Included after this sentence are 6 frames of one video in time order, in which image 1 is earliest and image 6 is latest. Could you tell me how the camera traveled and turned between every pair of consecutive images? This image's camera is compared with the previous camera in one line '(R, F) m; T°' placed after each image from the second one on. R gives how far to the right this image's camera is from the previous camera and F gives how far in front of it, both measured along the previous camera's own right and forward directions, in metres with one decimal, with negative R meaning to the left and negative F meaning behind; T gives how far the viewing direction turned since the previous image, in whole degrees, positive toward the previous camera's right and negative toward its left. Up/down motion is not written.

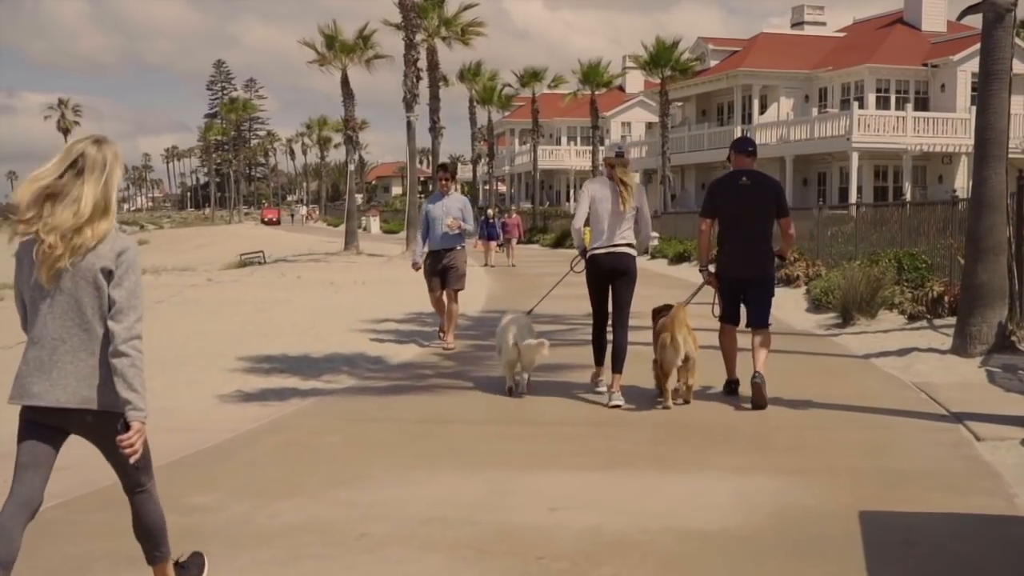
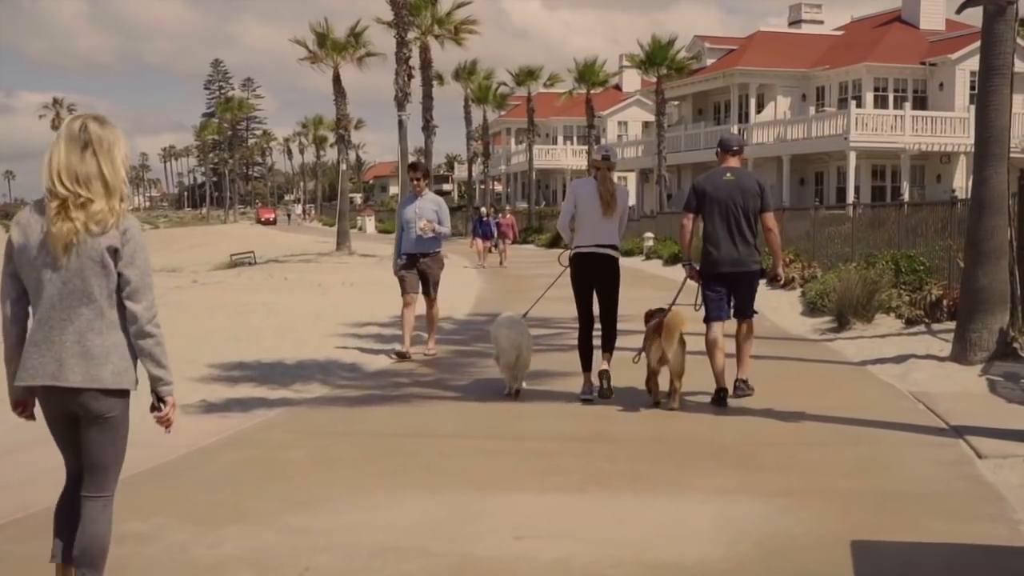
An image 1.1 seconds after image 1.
(+0.2, +0.4) m; 0°
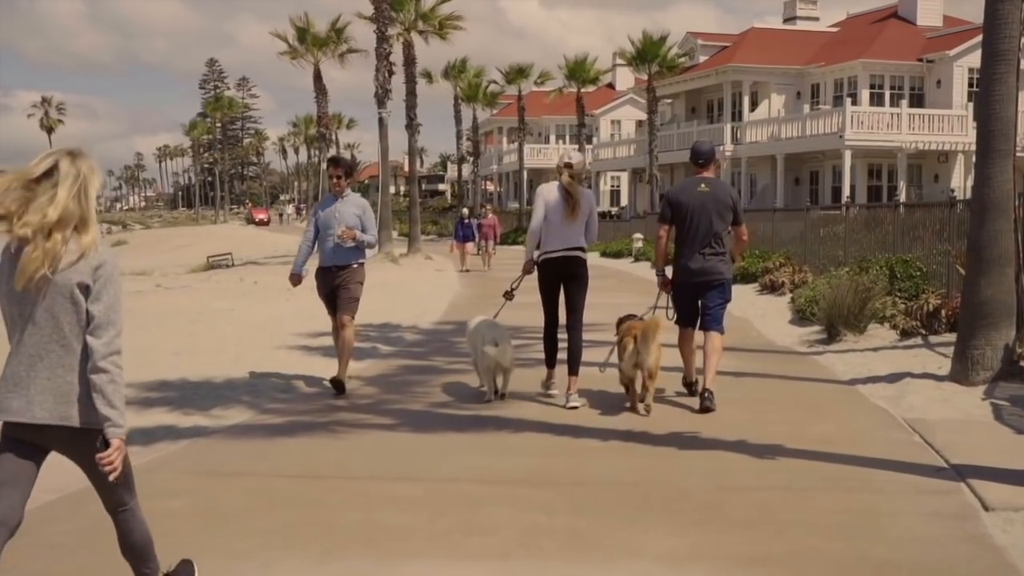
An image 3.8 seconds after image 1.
(+0.4, +1.0) m; 0°
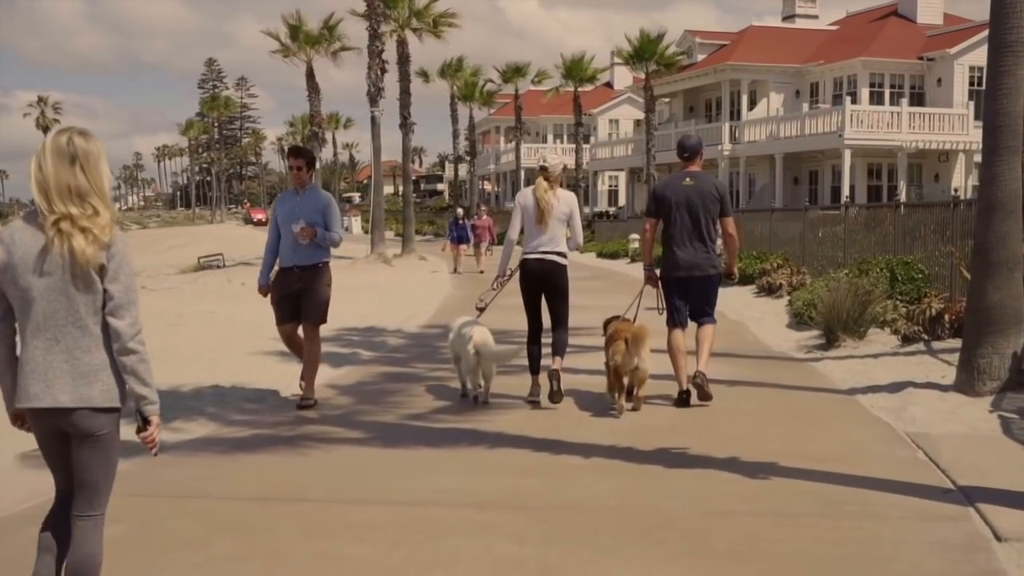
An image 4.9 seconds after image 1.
(+0.2, +0.5) m; 0°
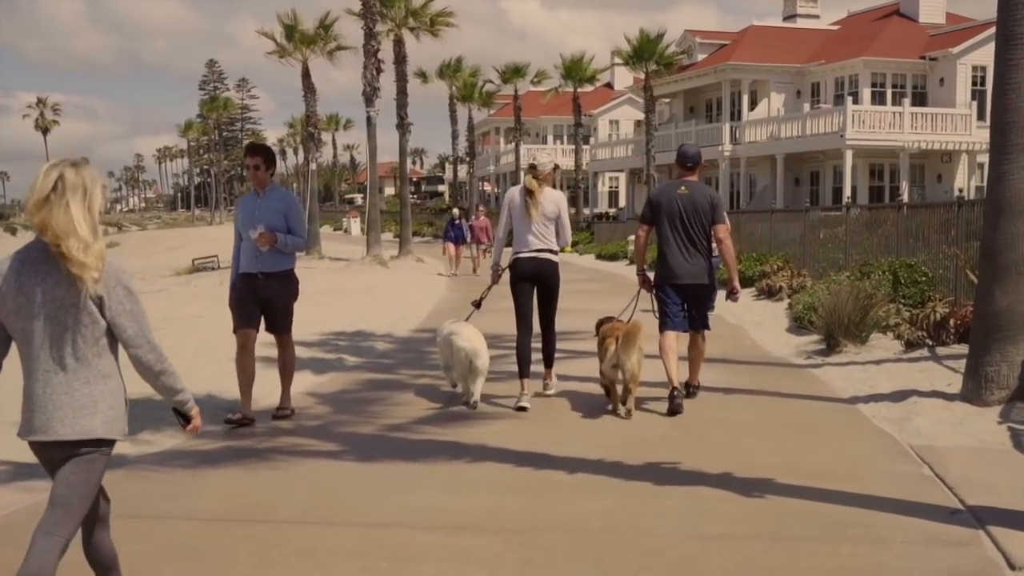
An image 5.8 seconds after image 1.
(+0.1, +0.4) m; 0°
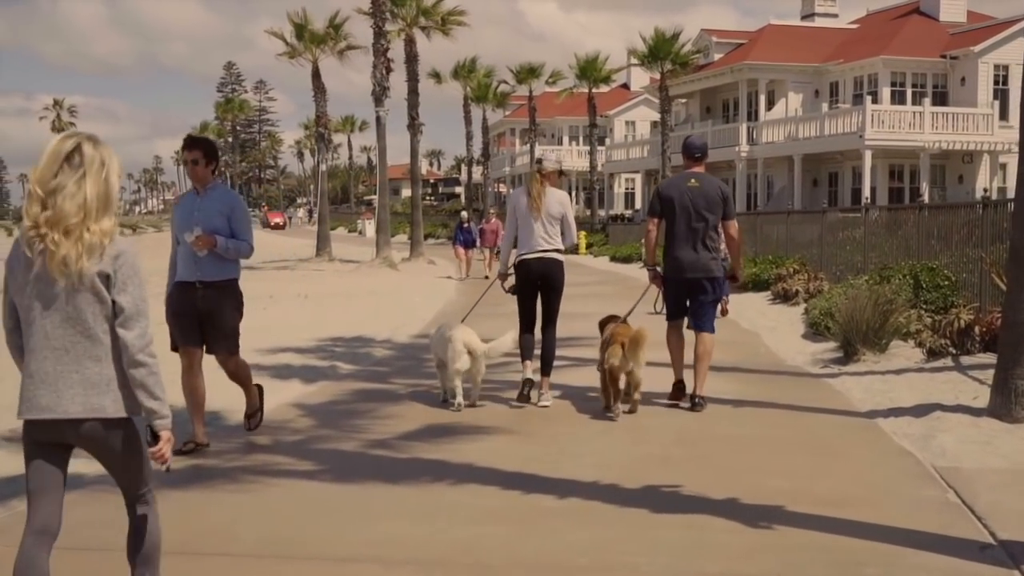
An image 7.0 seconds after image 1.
(+0.2, +0.5) m; -1°
